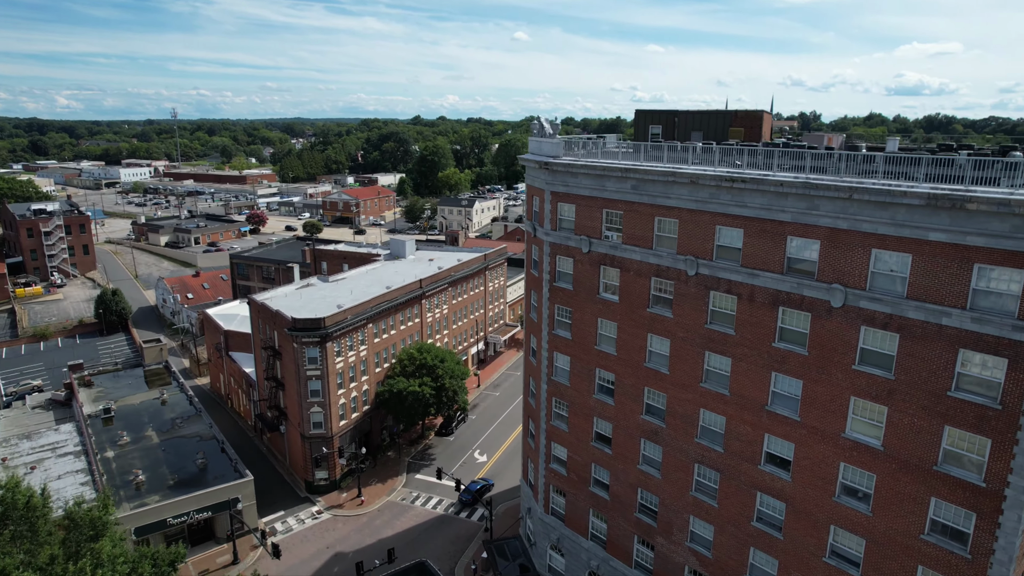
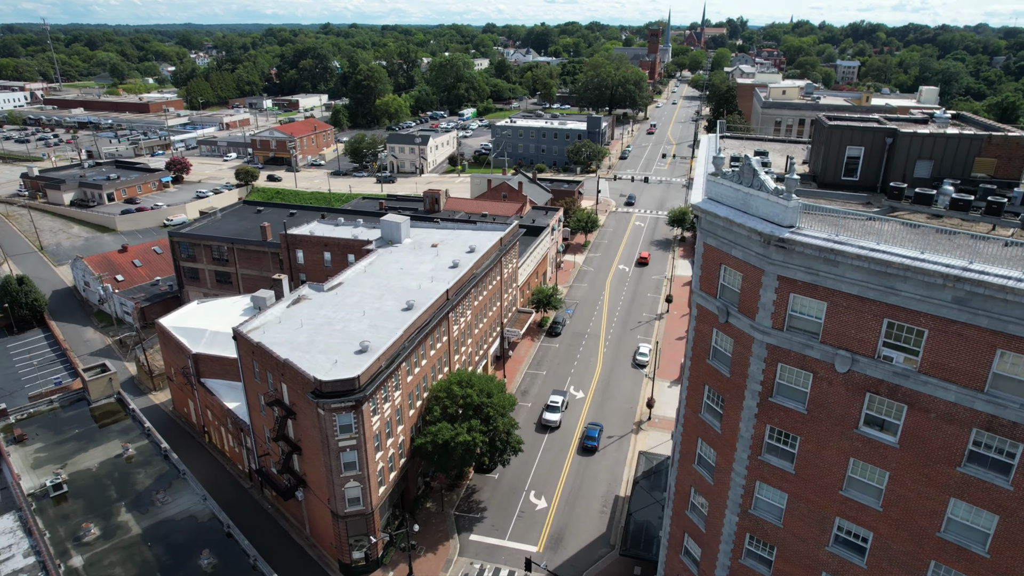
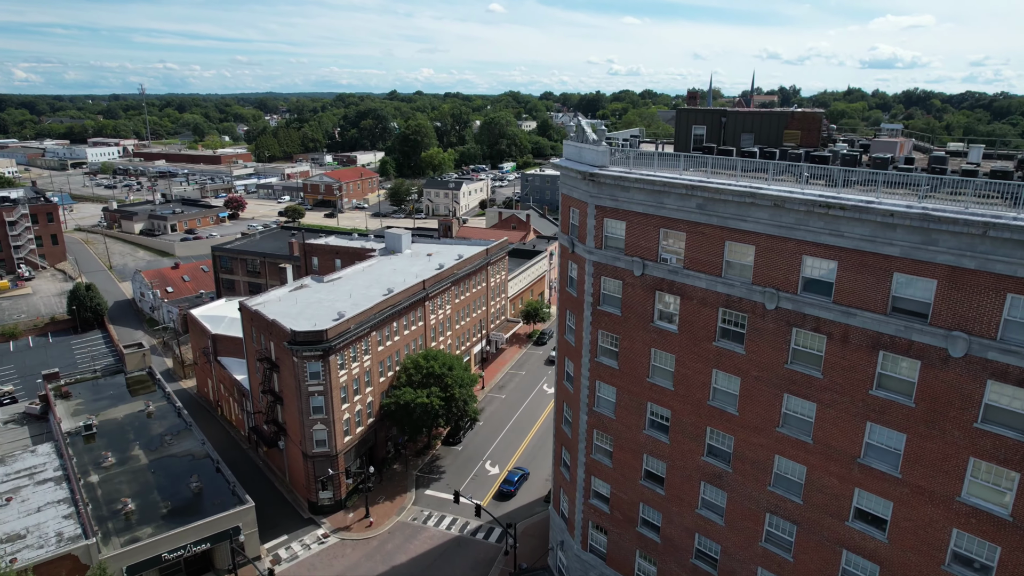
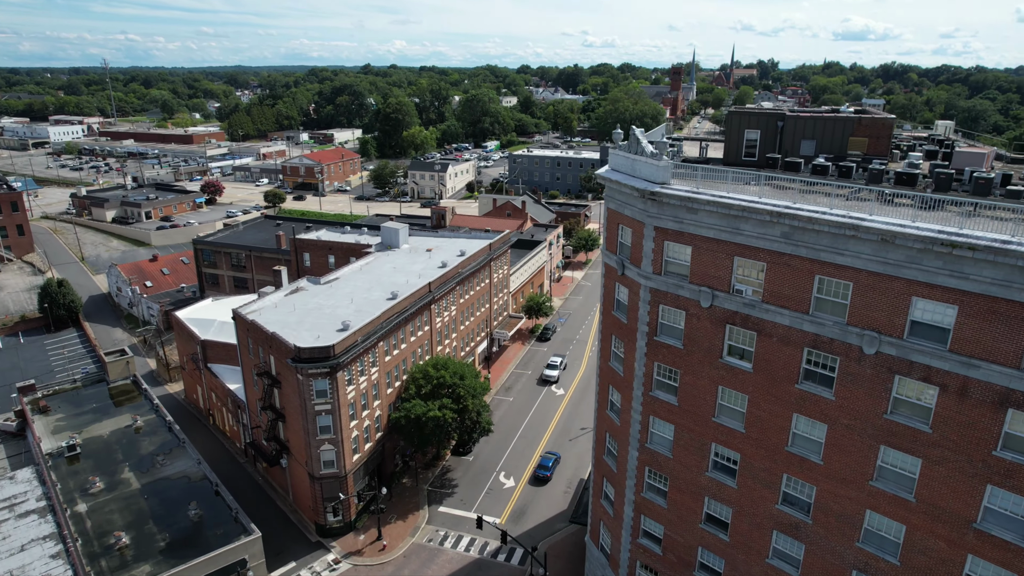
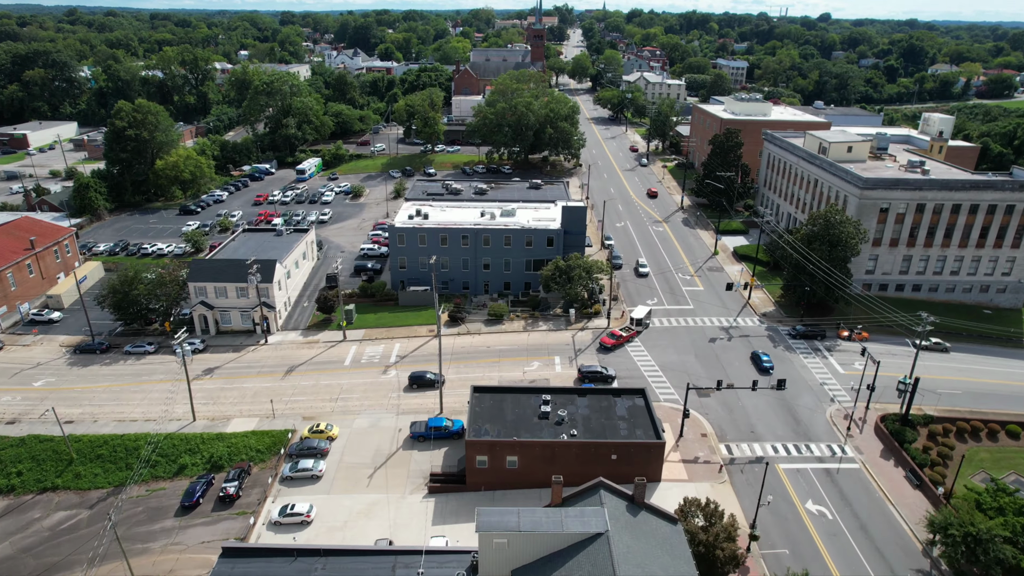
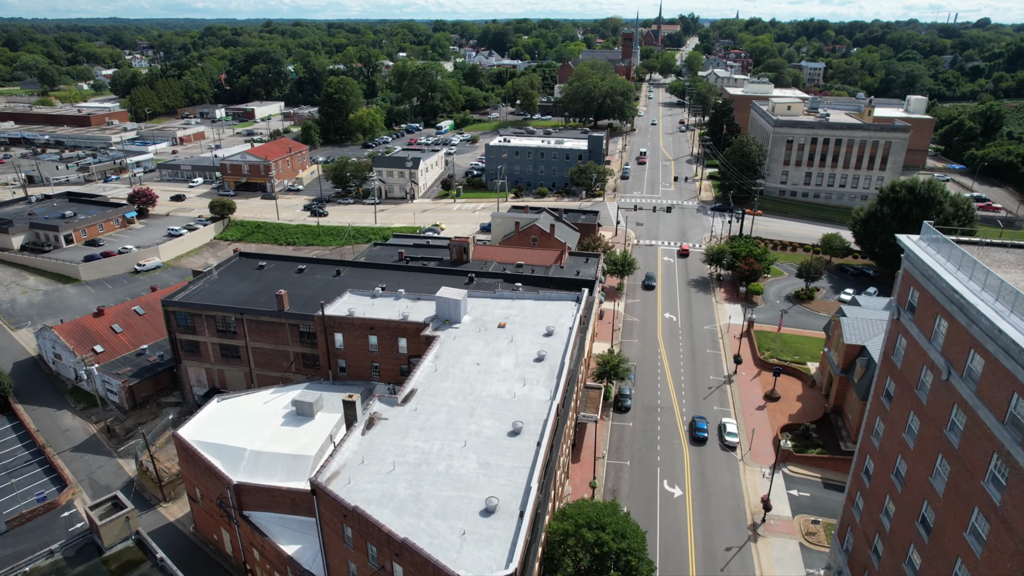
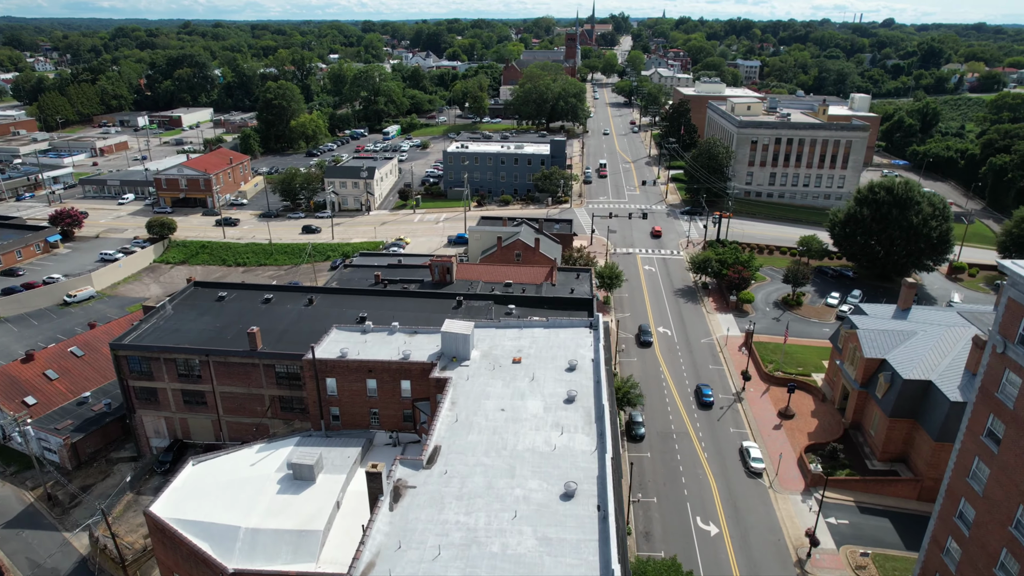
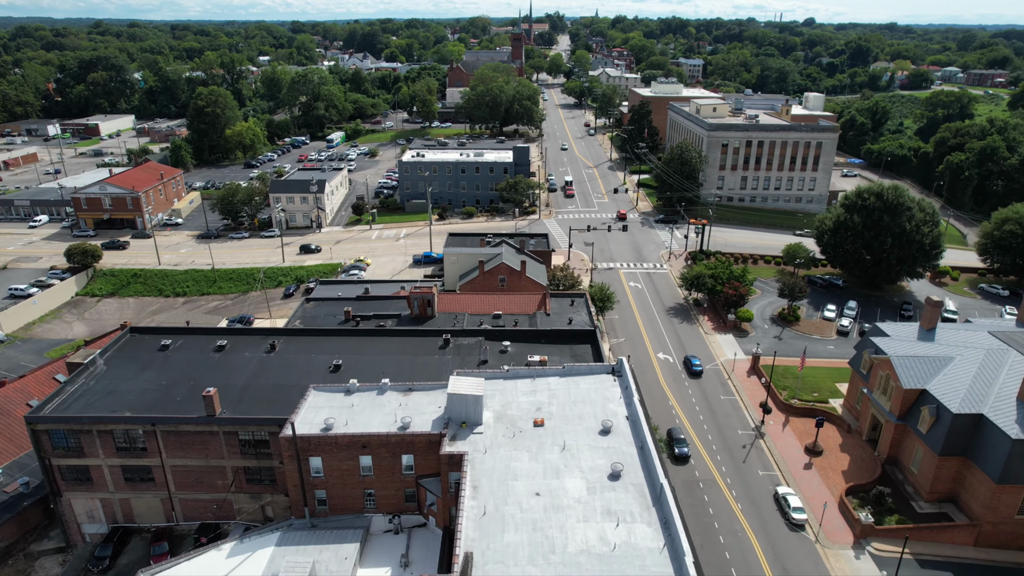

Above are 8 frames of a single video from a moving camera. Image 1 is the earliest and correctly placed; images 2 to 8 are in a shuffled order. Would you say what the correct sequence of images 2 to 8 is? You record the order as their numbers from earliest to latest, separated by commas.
3, 4, 2, 6, 7, 8, 5
